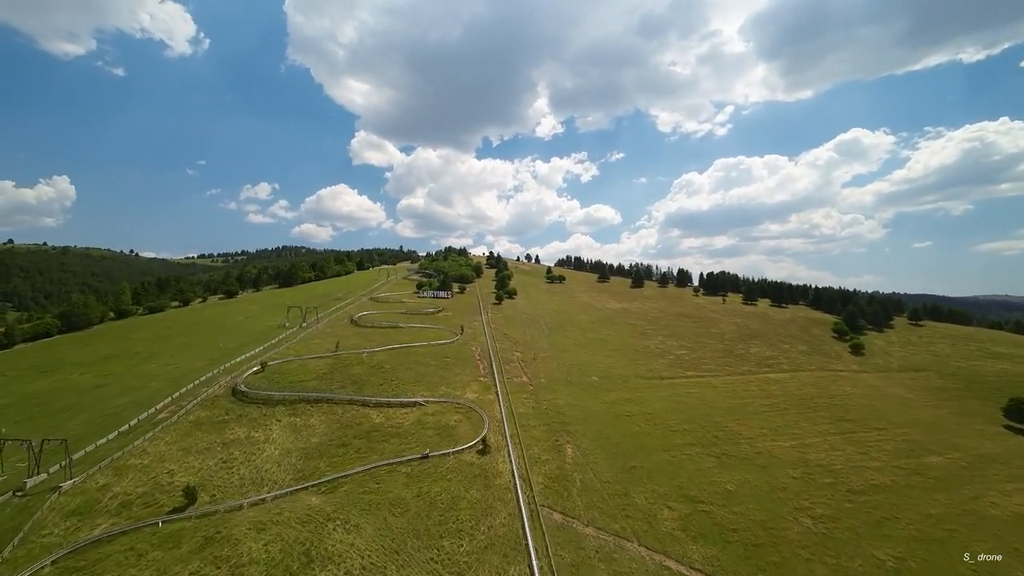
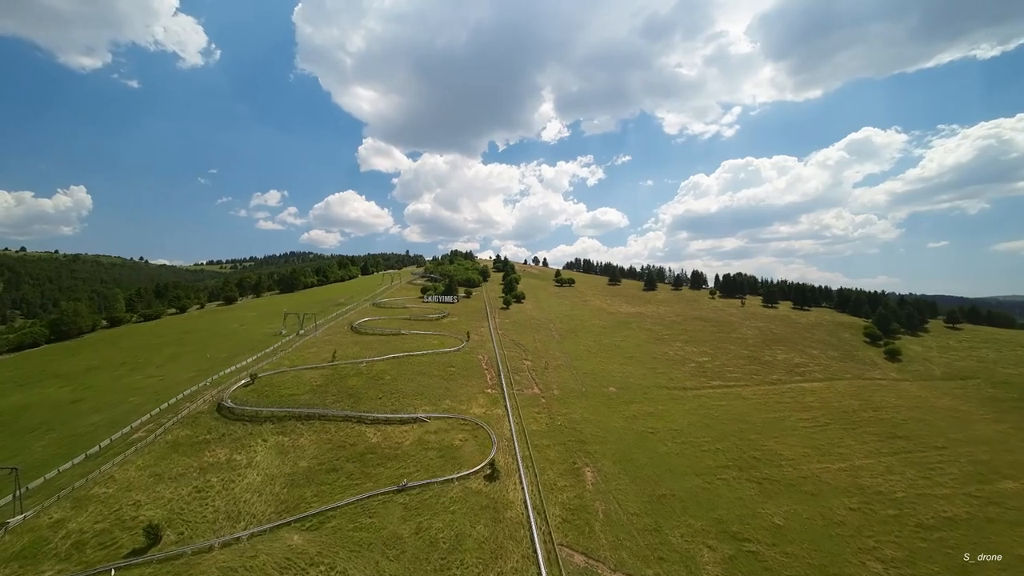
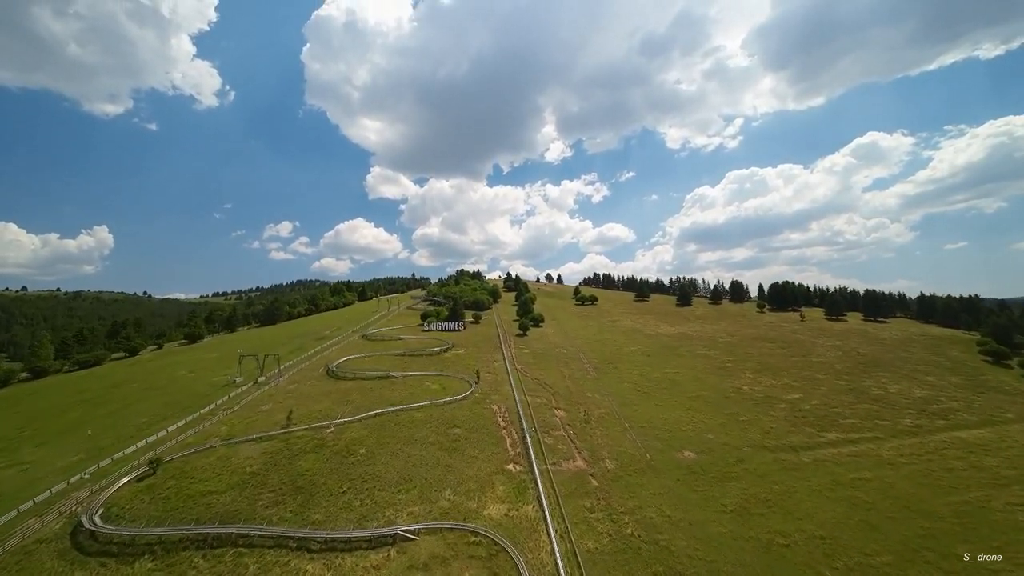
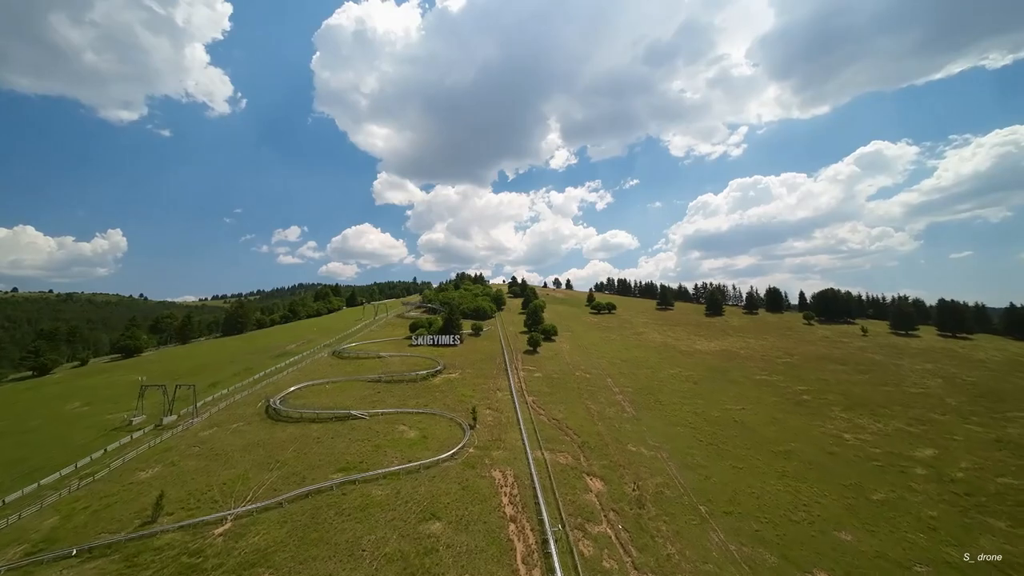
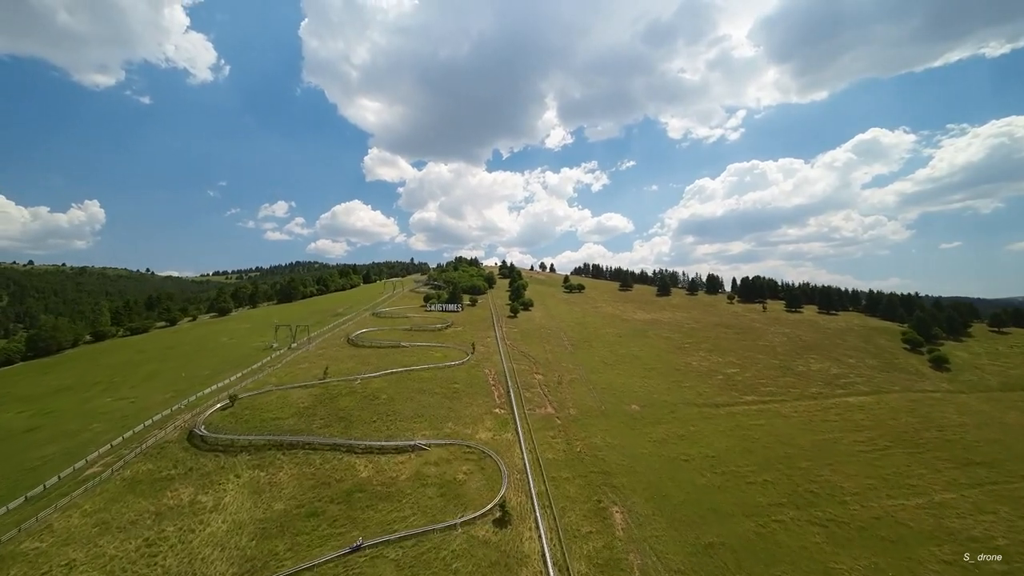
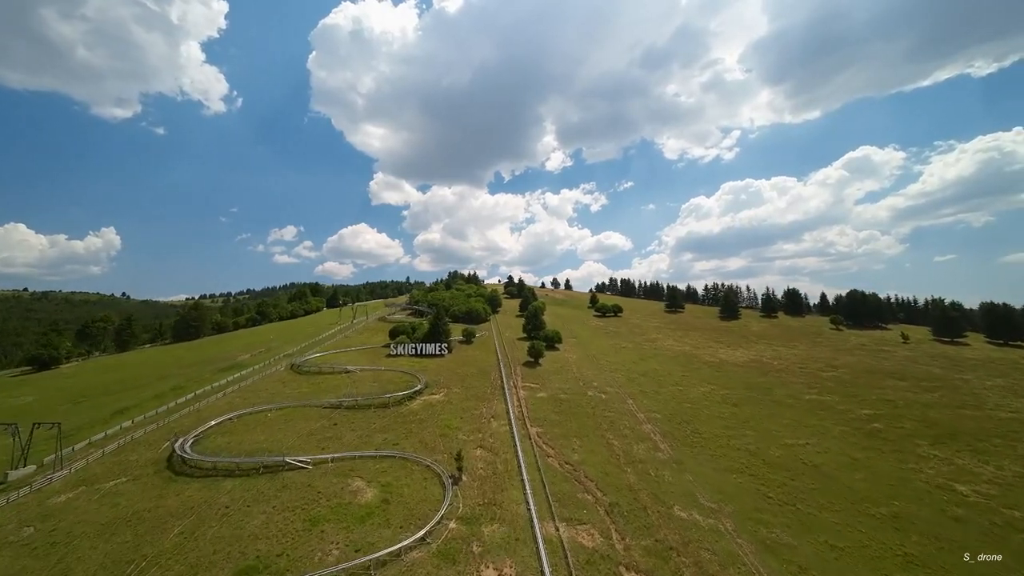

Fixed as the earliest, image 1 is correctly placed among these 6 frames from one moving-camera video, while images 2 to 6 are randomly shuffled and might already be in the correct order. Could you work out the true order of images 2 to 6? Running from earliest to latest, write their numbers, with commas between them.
2, 5, 3, 4, 6
